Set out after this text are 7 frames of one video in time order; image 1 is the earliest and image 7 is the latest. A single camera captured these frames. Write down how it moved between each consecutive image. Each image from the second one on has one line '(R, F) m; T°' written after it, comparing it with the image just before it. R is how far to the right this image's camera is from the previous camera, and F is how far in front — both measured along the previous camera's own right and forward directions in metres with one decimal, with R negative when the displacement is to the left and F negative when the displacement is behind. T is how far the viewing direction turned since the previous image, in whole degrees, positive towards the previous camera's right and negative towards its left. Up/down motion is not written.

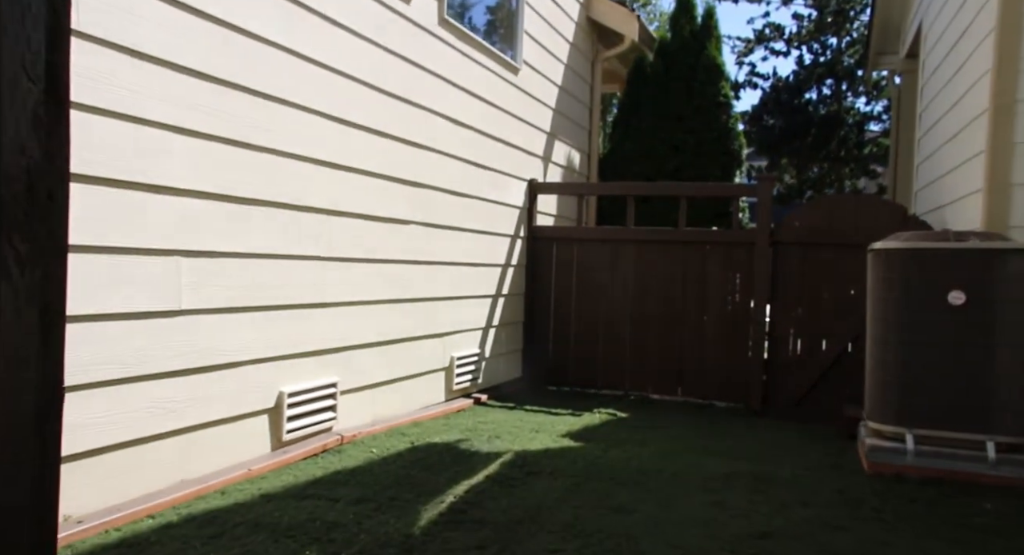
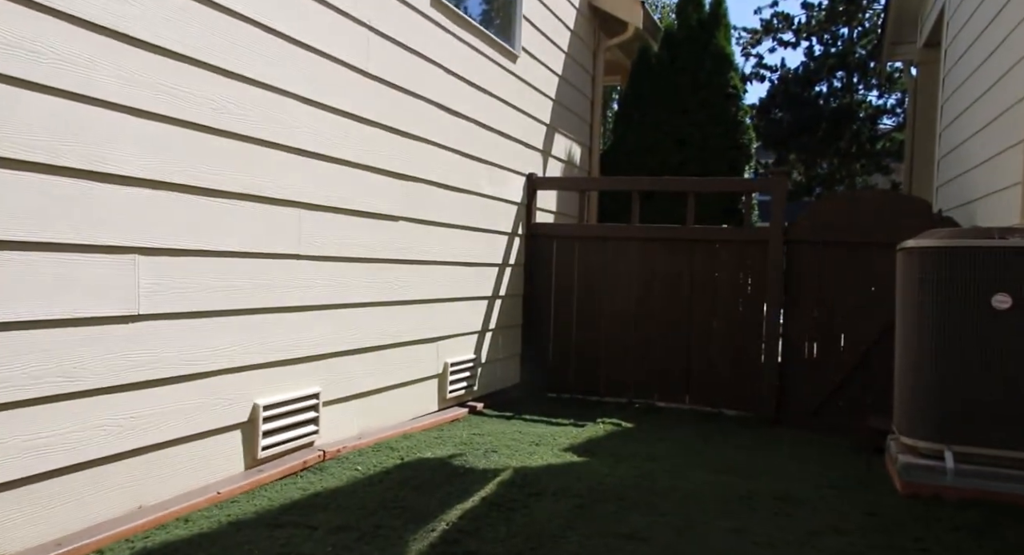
(0.0, +0.3) m; 0°
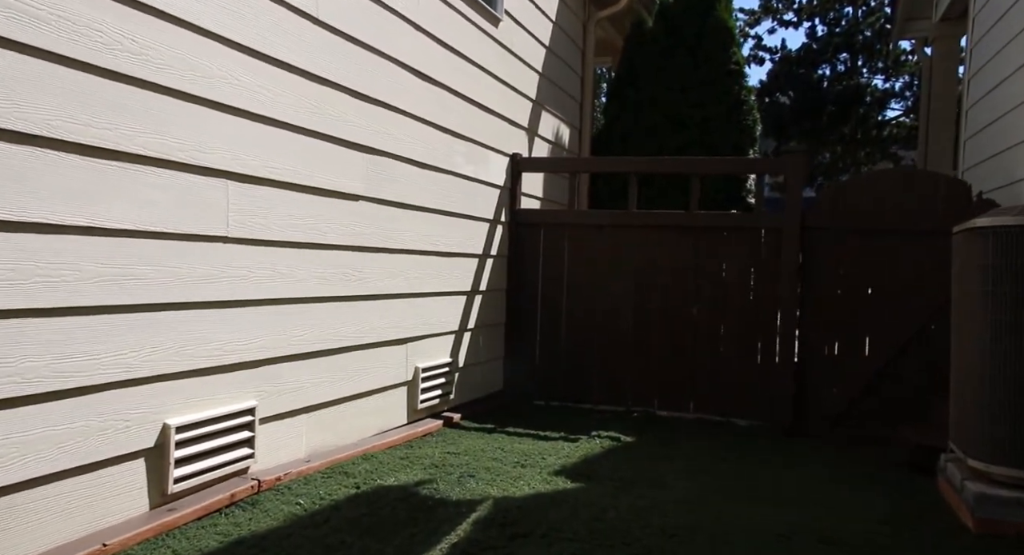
(0.0, +0.7) m; +1°
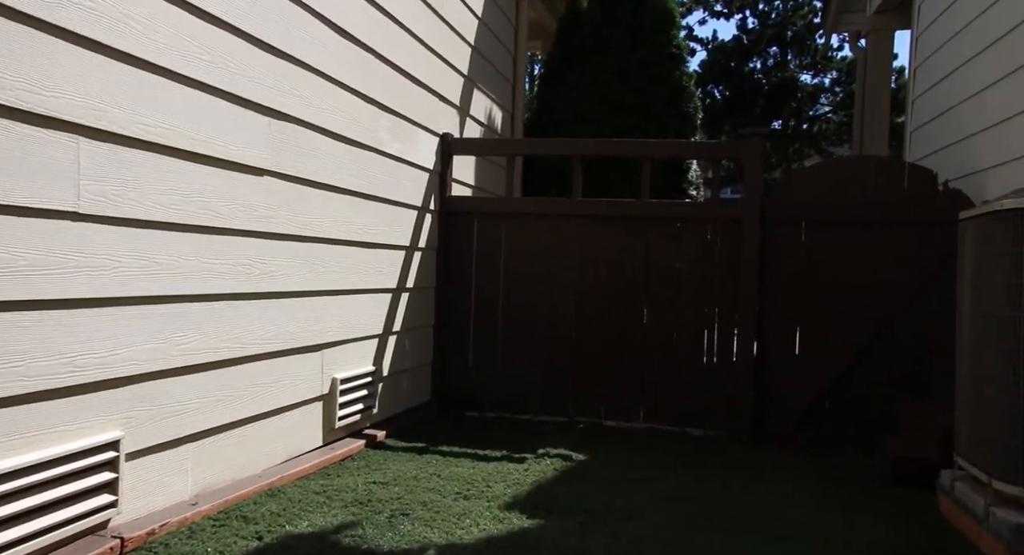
(-0.1, +0.6) m; +6°
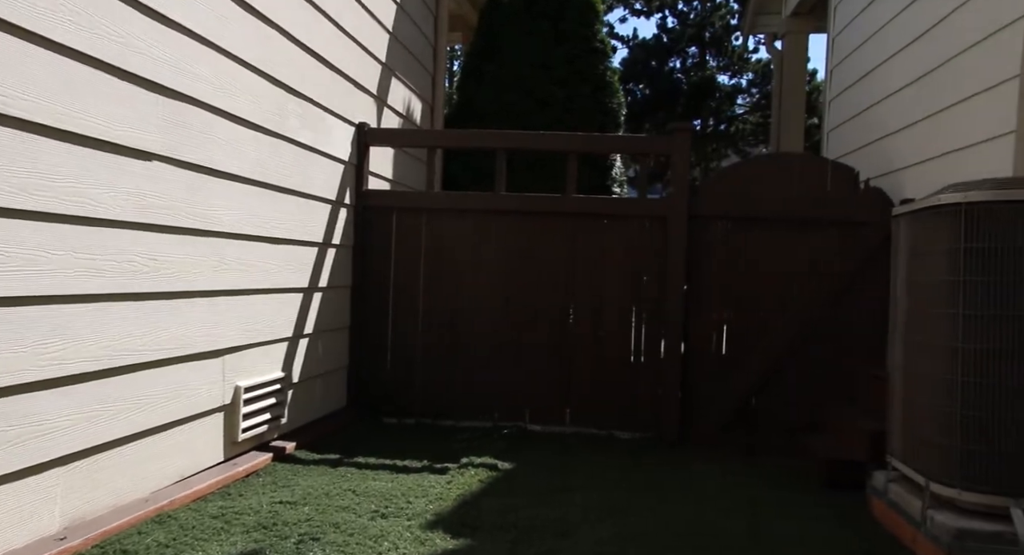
(0.0, +0.2) m; +6°
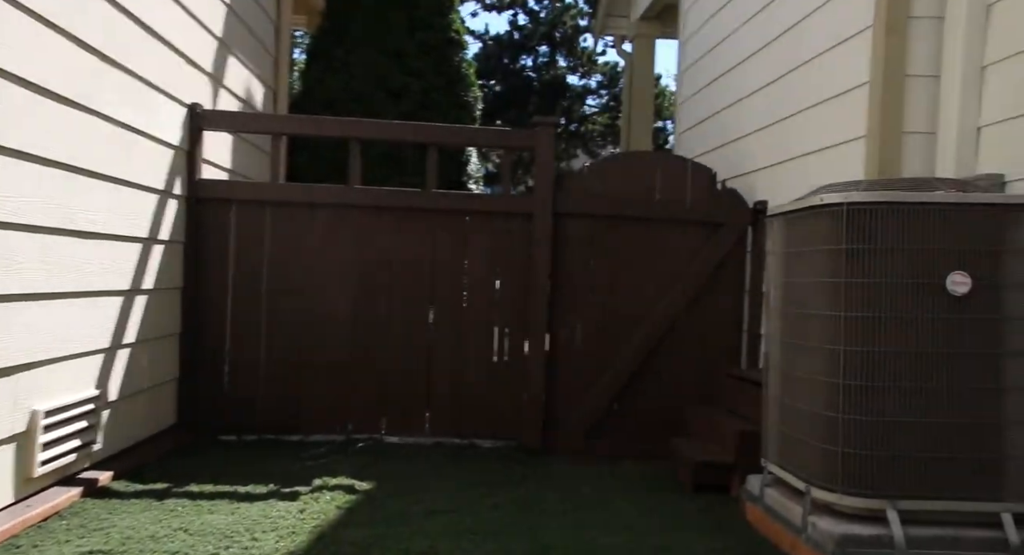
(-0.1, +0.3) m; +11°
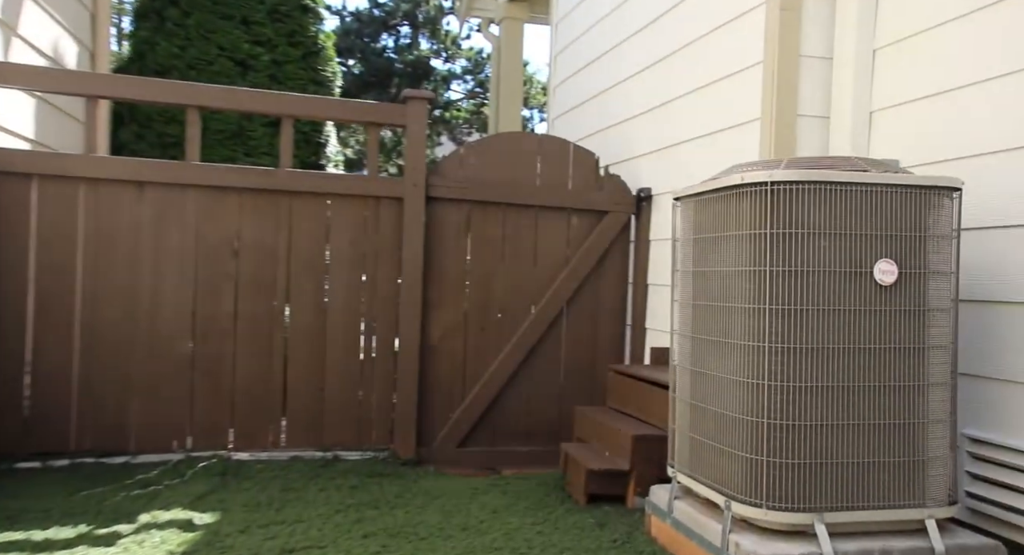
(-0.1, +0.5) m; +10°
